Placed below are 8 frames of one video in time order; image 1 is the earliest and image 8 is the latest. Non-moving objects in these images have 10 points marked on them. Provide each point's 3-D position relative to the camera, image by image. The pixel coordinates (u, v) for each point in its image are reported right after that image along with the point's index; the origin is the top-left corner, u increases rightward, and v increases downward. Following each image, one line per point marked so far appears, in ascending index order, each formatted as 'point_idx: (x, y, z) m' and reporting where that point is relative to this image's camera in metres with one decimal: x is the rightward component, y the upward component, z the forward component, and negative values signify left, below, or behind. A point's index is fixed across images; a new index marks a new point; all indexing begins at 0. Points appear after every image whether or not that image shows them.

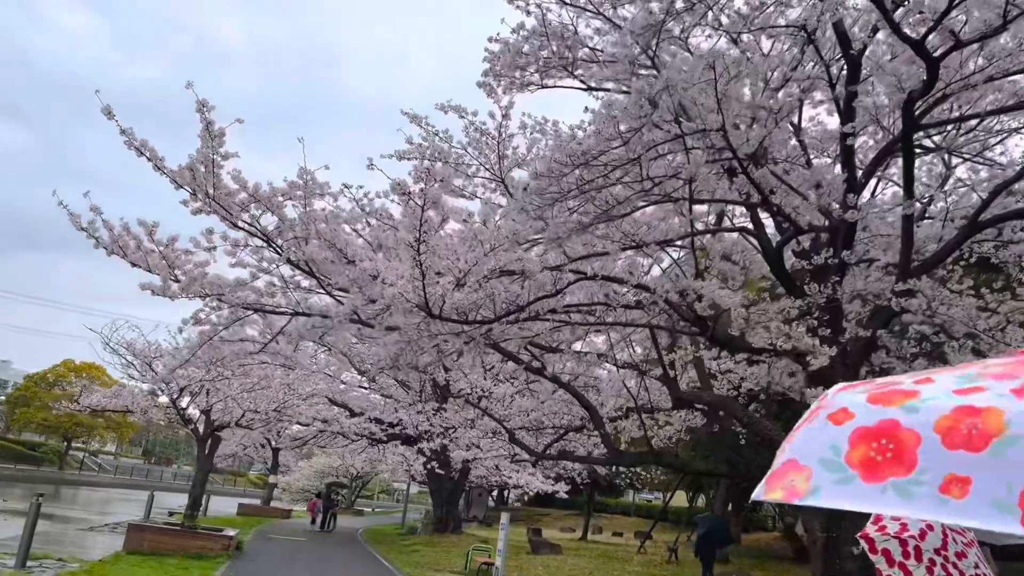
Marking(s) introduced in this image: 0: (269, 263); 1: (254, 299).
0: (-2.5, +0.3, +8.8) m
1: (-2.8, -0.1, +9.1) m
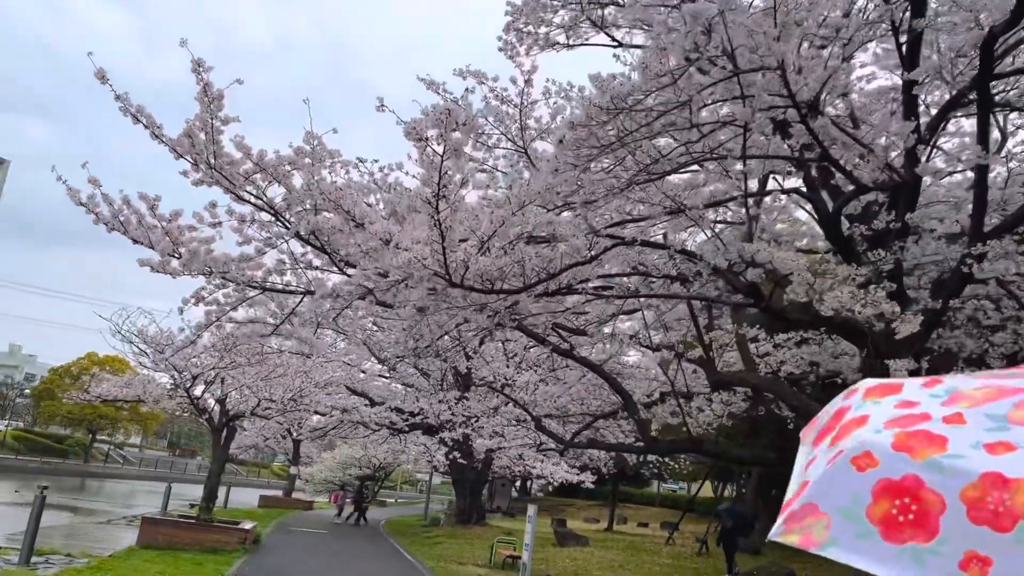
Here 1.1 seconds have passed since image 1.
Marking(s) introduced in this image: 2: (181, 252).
0: (-2.2, +0.5, +8.2) m
1: (-2.5, +0.1, +8.5) m
2: (-3.2, +0.3, +8.3) m
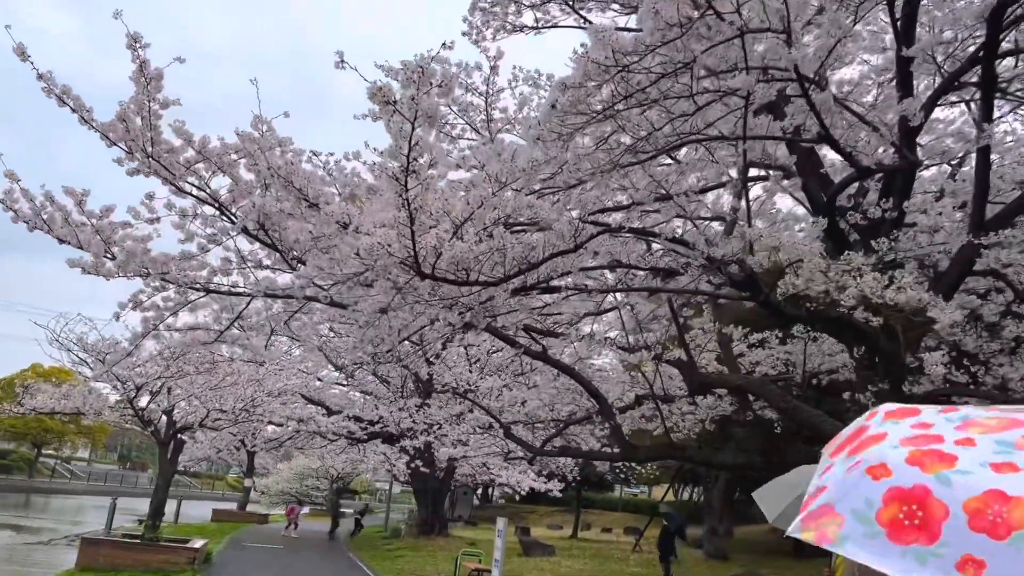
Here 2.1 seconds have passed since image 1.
0: (-2.5, +0.5, +7.5) m
1: (-2.8, +0.1, +7.8) m
2: (-3.5, +0.3, +7.5) m
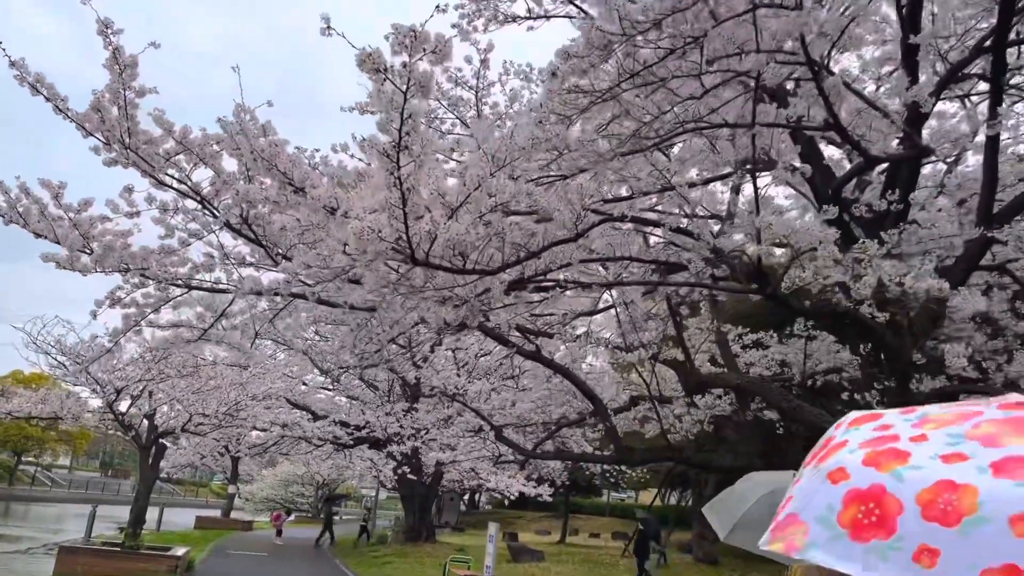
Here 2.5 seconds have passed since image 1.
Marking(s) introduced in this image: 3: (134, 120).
0: (-2.6, +0.5, +7.2) m
1: (-2.9, +0.1, +7.5) m
2: (-3.6, +0.4, +7.2) m
3: (-2.9, +1.3, +6.5) m
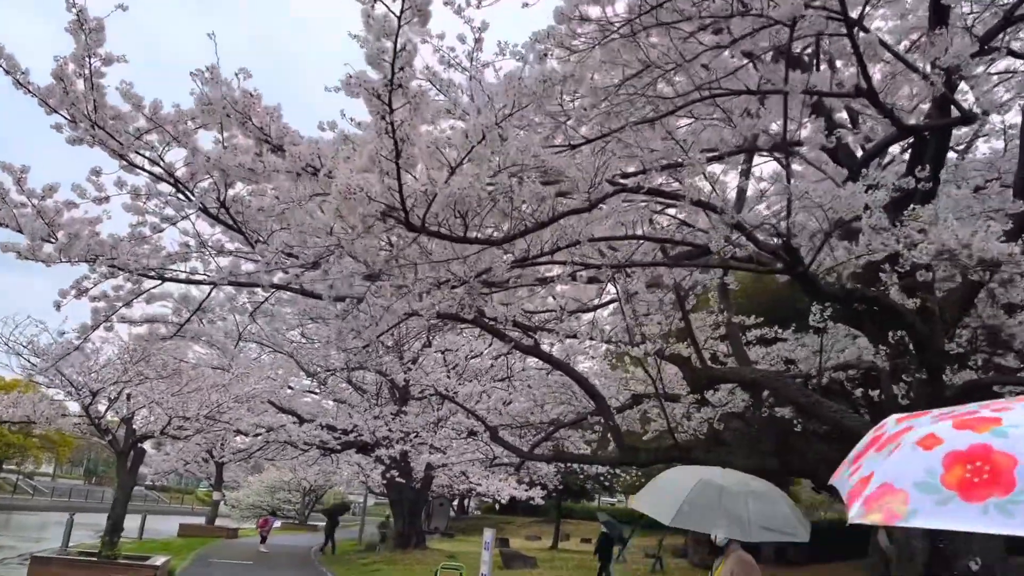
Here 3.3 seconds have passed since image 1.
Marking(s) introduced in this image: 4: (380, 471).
0: (-2.6, +0.6, +6.7) m
1: (-2.9, +0.2, +7.0) m
2: (-3.6, +0.4, +6.7) m
3: (-2.9, +1.4, +6.0) m
4: (-3.0, -4.2, +19.4) m
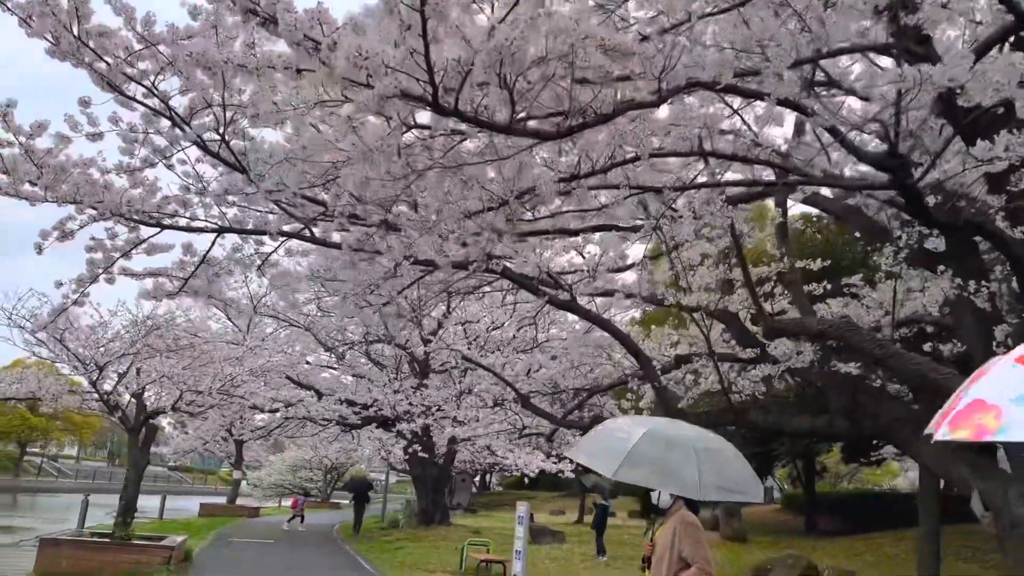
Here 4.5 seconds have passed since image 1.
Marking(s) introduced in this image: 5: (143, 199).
0: (-2.4, +0.9, +6.0) m
1: (-2.6, +0.5, +6.3) m
2: (-3.4, +0.8, +6.0) m
3: (-2.7, +1.7, +5.3) m
4: (-2.4, -3.5, +18.8) m
5: (-2.8, +0.6, +6.3) m
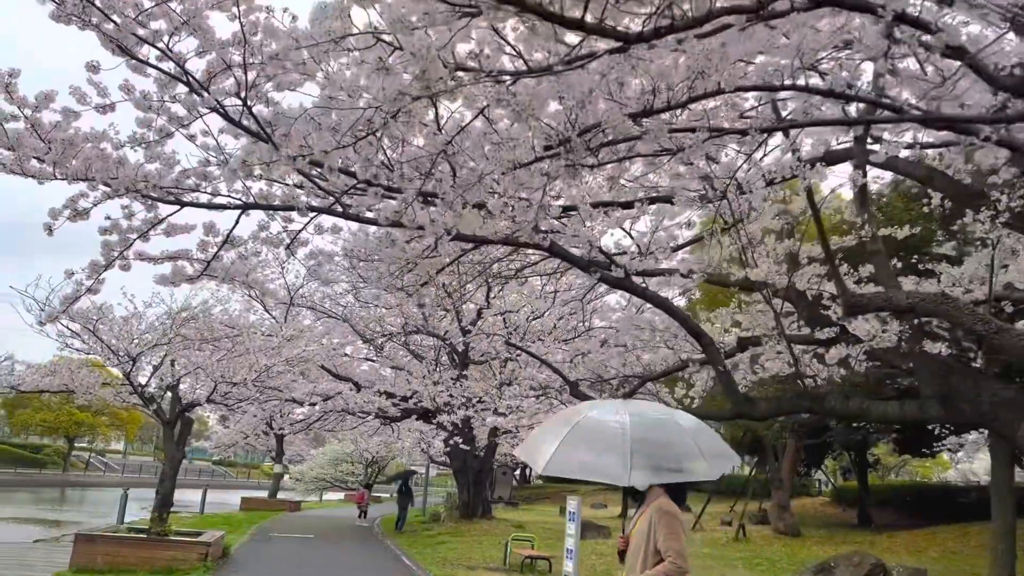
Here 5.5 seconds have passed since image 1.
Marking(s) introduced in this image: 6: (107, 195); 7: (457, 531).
0: (-2.1, +1.1, +5.5) m
1: (-2.3, +0.7, +5.9) m
2: (-3.0, +0.9, +5.6) m
3: (-2.4, +1.8, +4.8) m
4: (-1.5, -3.2, +18.4) m
5: (-2.4, +0.8, +5.8) m
6: (-2.9, +0.7, +6.1) m
7: (-1.2, -5.3, +18.6) m
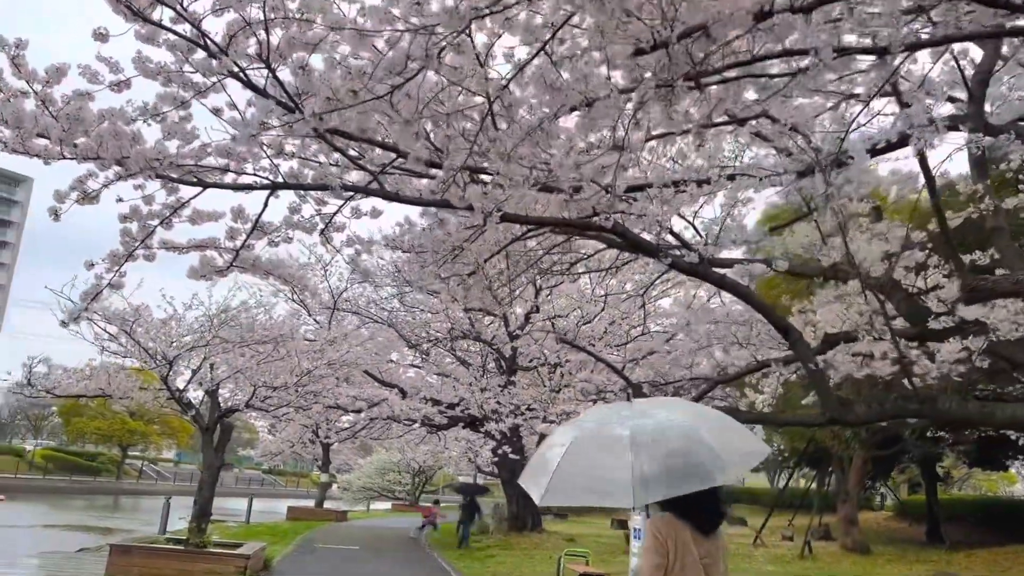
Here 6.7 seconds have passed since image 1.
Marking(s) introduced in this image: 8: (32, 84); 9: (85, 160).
0: (-1.7, +1.1, +4.9) m
1: (-1.9, +0.8, +5.3) m
2: (-2.7, +1.0, +5.1) m
3: (-2.1, +1.9, +4.3) m
4: (-0.4, -3.3, +17.7) m
5: (-2.1, +0.9, +5.3) m
6: (-2.5, +0.7, +5.5) m
7: (-0.1, -5.4, +17.9) m
8: (-3.0, +1.3, +5.3) m
9: (-2.7, +0.8, +5.5) m
